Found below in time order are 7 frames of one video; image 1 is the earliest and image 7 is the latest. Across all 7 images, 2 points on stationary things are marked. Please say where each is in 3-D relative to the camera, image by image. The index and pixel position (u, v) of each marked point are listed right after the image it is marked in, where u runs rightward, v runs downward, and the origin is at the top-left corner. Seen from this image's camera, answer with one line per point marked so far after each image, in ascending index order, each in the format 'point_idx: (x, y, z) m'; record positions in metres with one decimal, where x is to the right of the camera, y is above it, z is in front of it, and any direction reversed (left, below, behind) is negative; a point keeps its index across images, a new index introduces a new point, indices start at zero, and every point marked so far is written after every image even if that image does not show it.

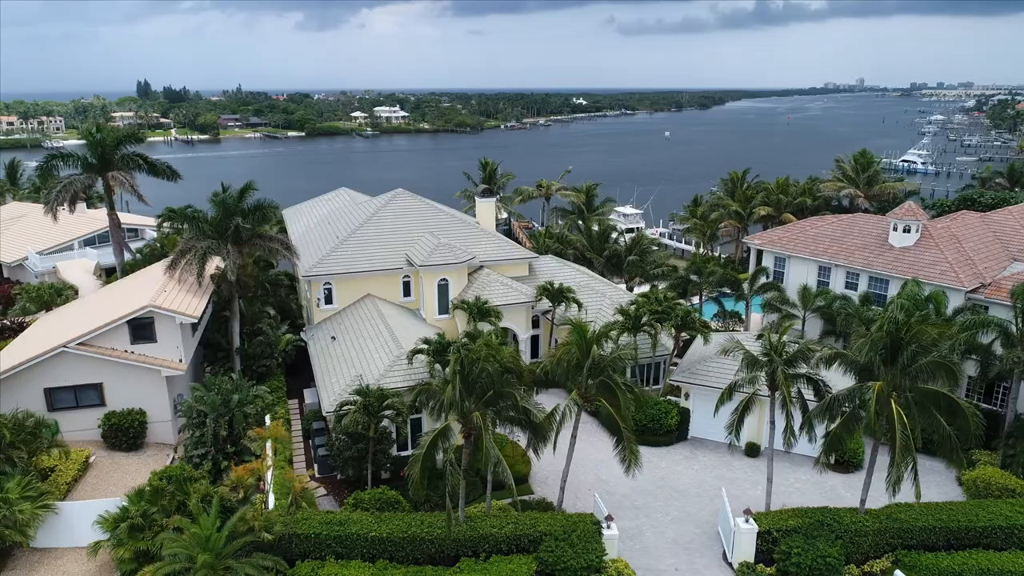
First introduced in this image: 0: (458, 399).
0: (-1.4, -3.0, +18.9) m
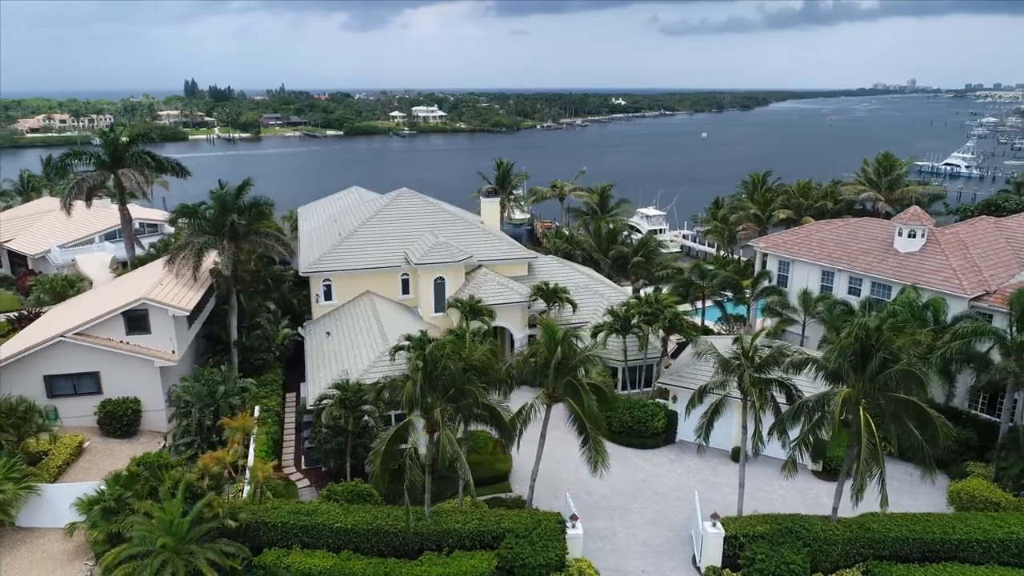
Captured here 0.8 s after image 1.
0: (-2.5, -2.9, +19.2) m
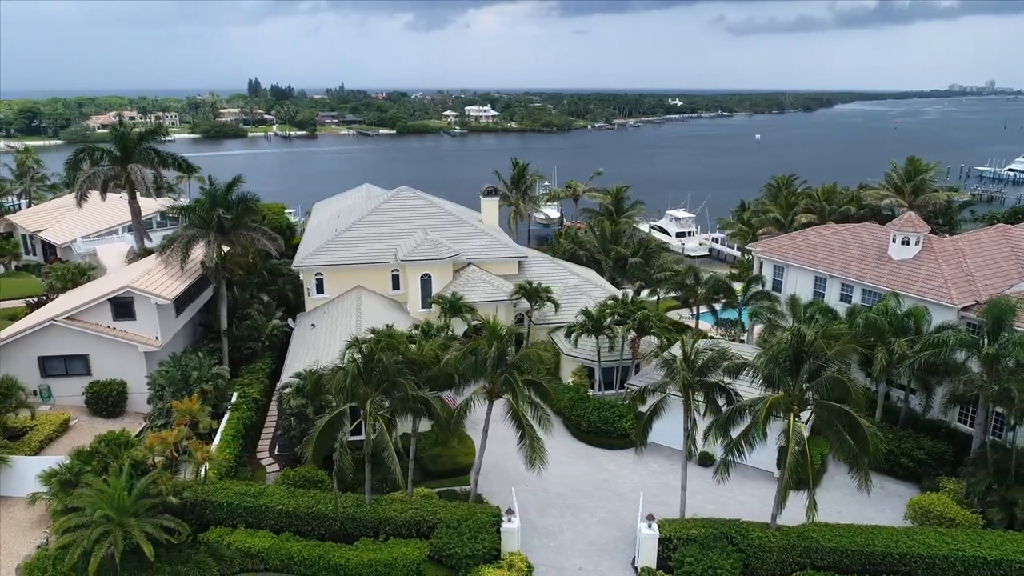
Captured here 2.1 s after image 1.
0: (-4.4, -2.7, +19.9) m
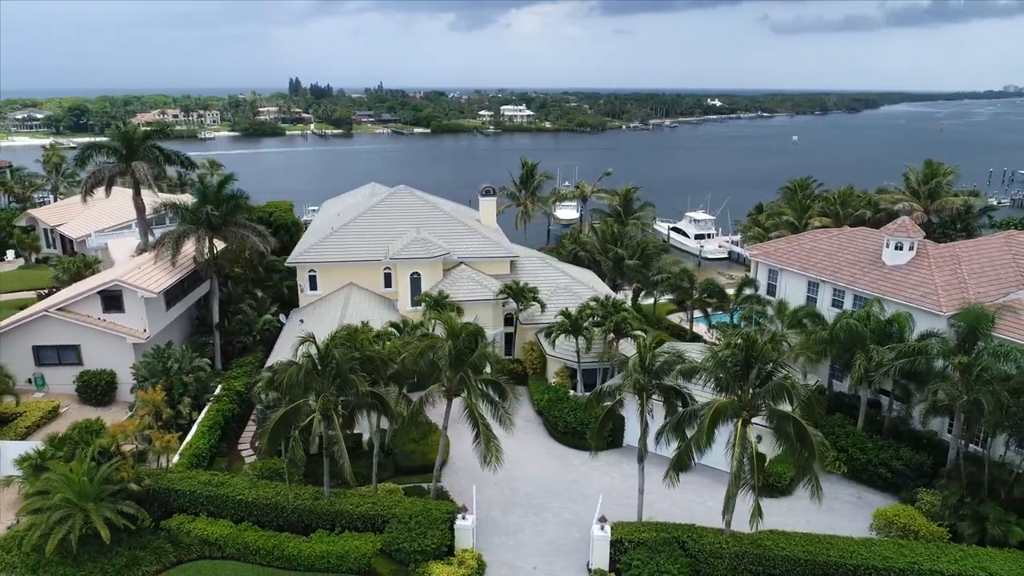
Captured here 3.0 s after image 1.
0: (-5.8, -2.6, +20.3) m
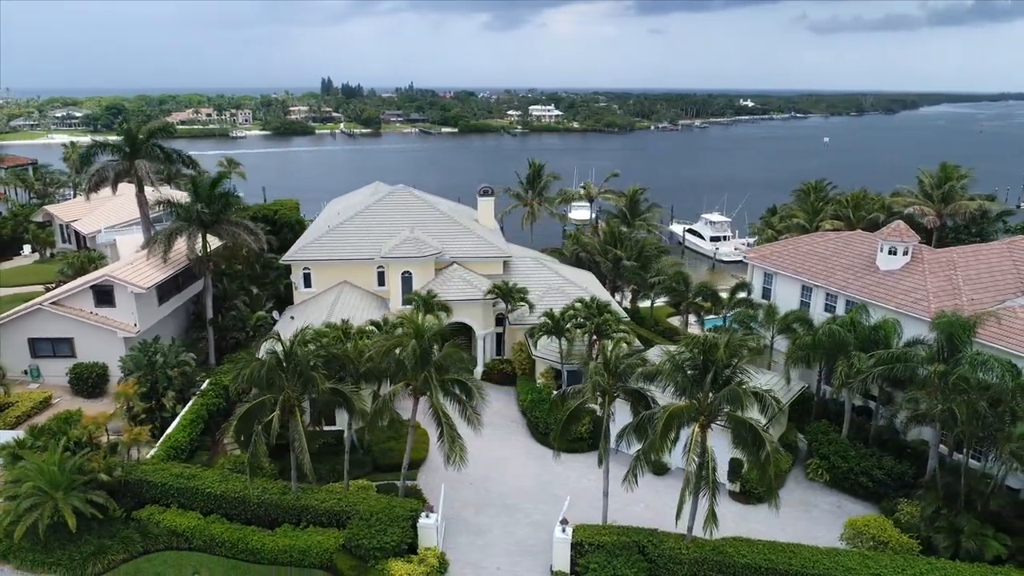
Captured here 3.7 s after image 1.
0: (-6.9, -2.6, +20.6) m
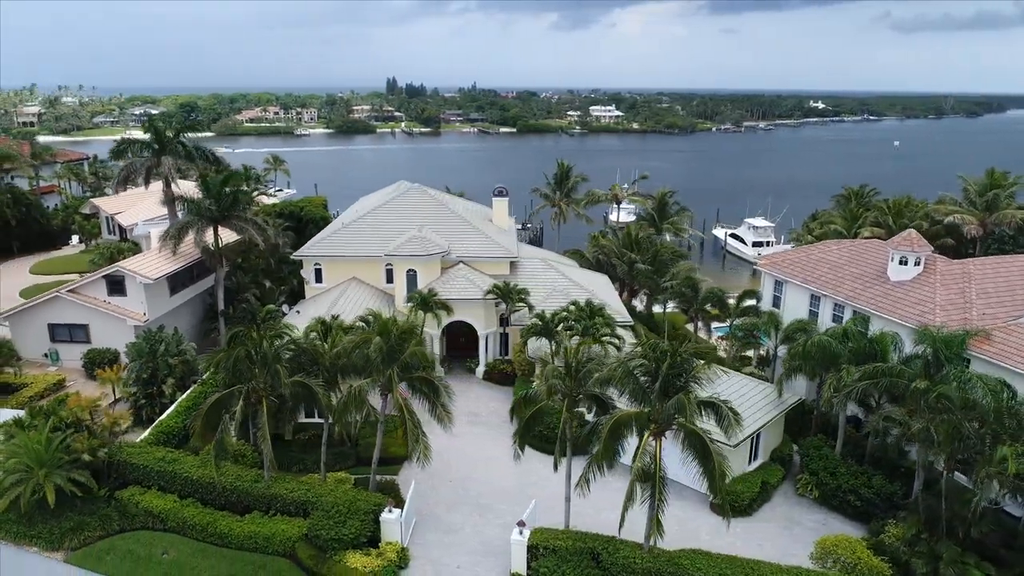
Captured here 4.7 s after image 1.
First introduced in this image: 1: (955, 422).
0: (-8.0, -2.4, +21.3) m
1: (+12.4, -3.8, +20.1) m
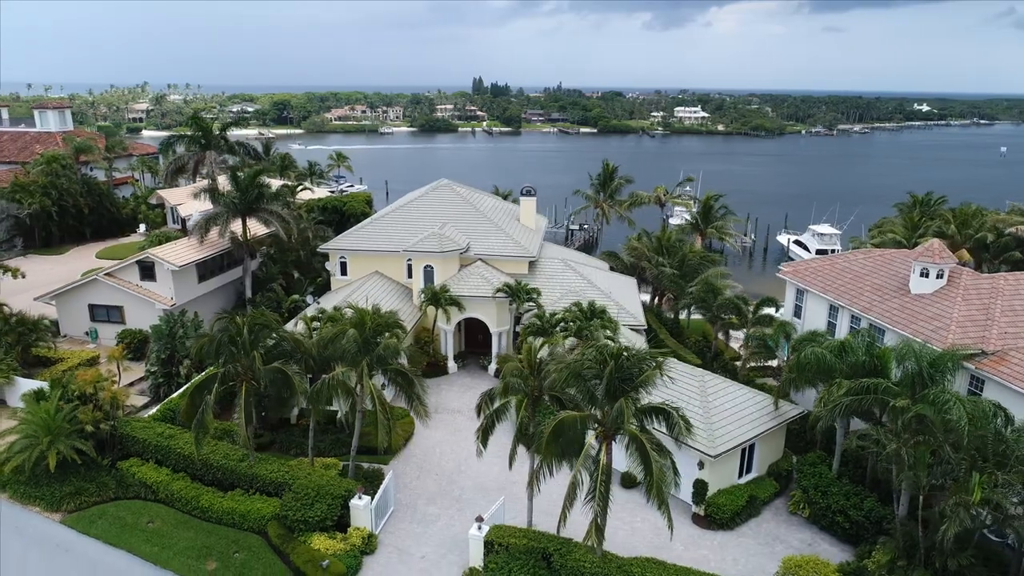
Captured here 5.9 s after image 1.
0: (-9.0, -2.0, +22.4) m
1: (+11.1, -4.1, +18.9) m
